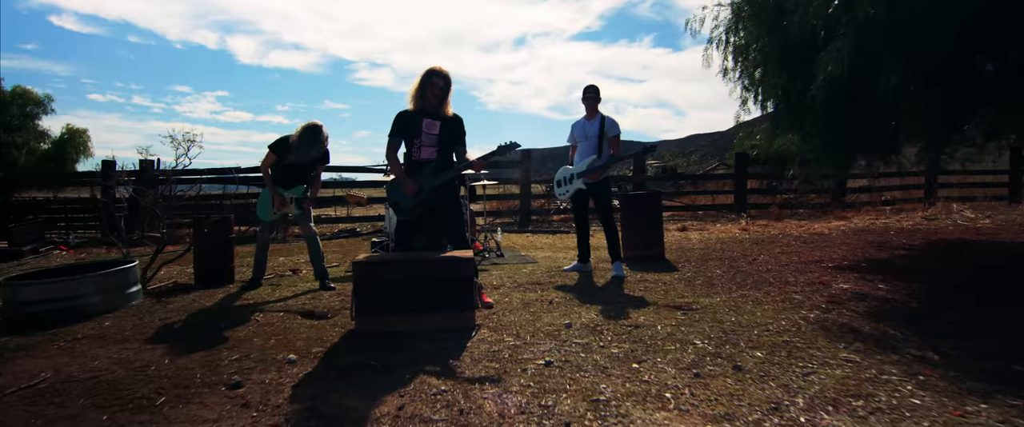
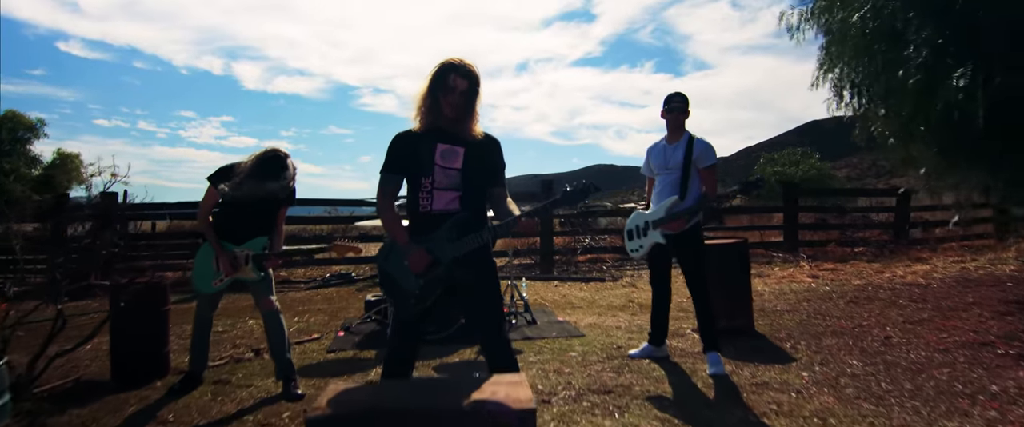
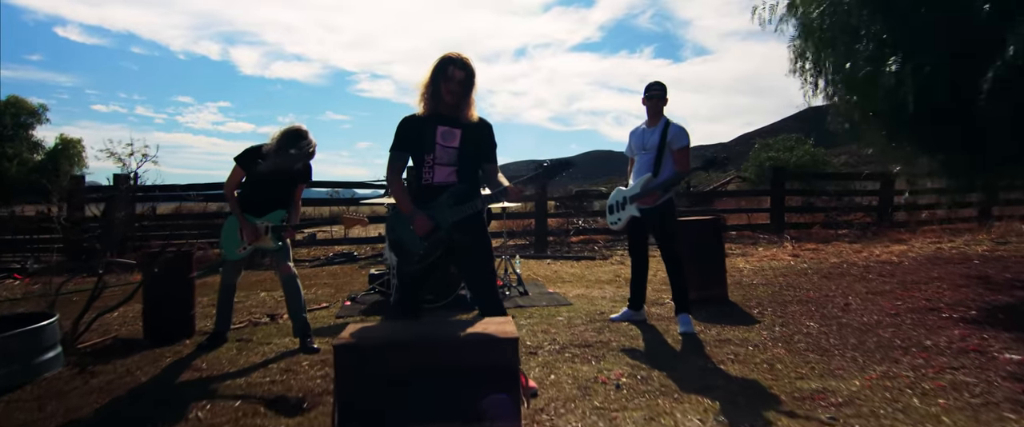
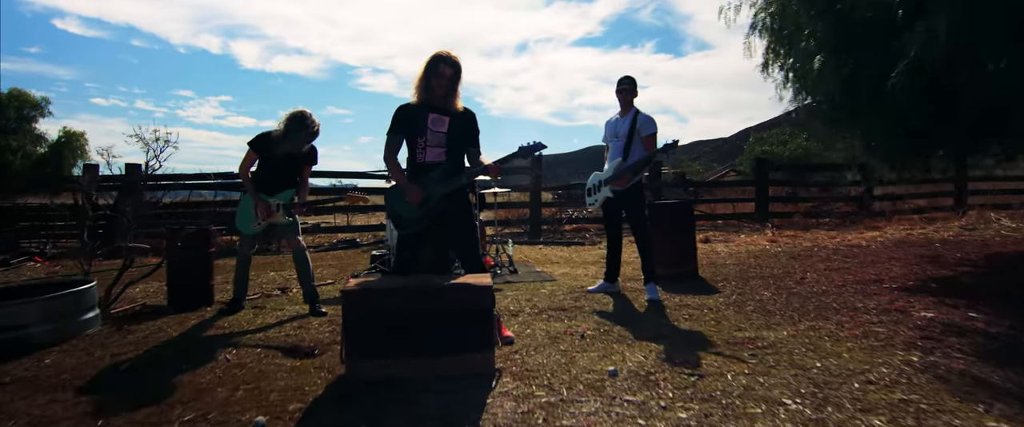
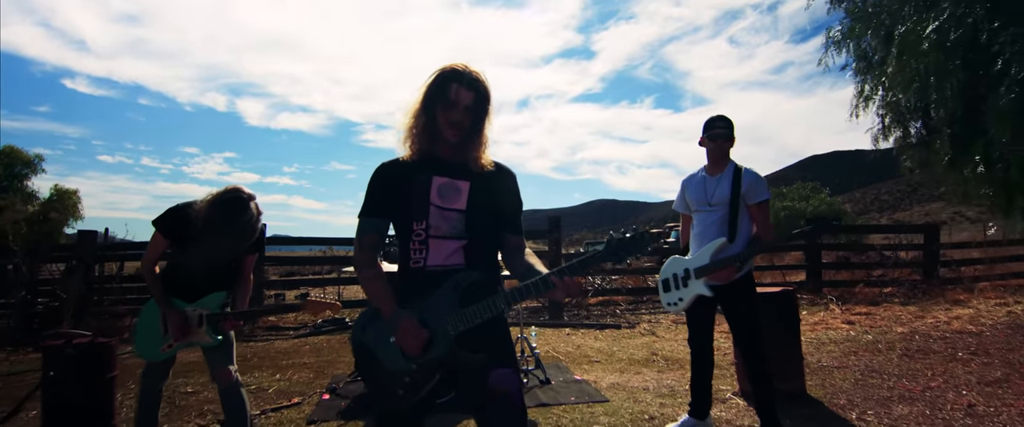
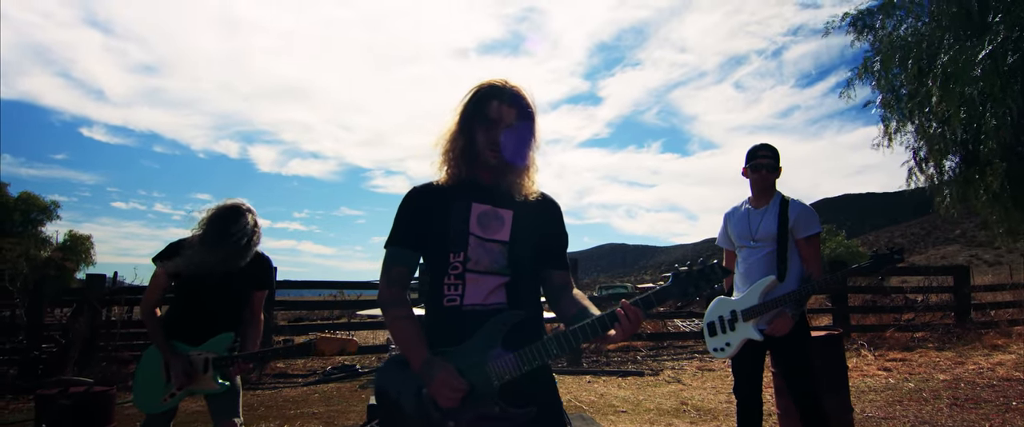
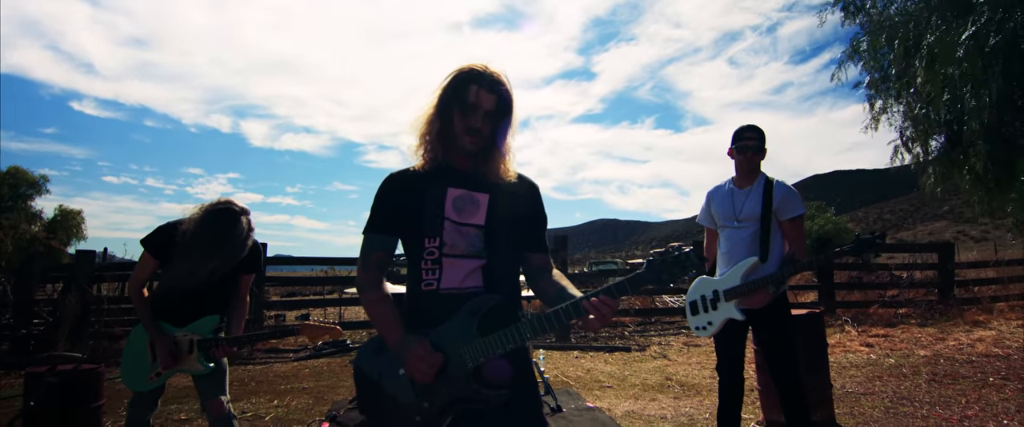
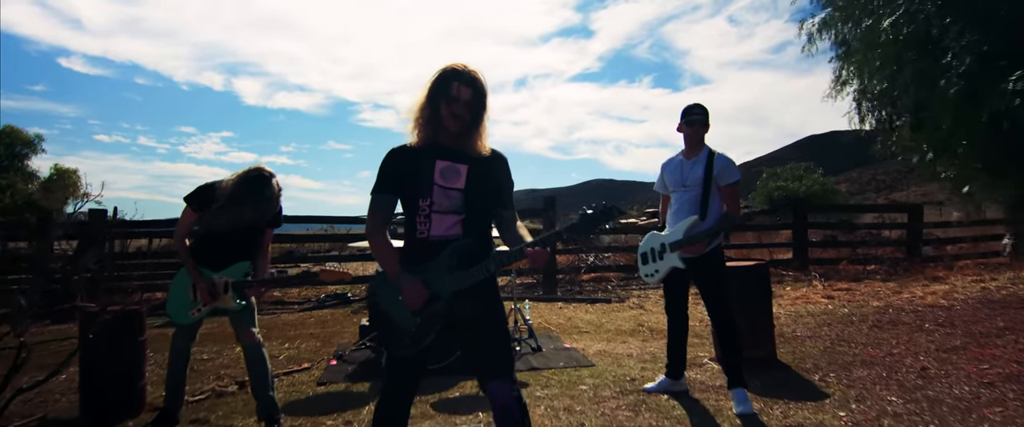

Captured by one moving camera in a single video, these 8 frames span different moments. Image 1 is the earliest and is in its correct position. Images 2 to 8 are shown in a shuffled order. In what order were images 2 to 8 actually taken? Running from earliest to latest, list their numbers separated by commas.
4, 3, 2, 8, 5, 7, 6
